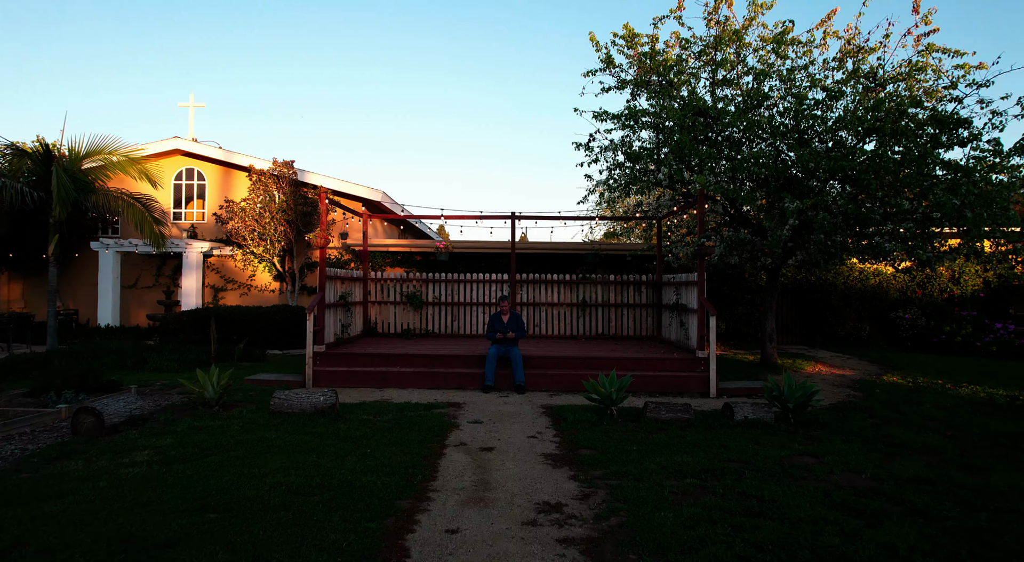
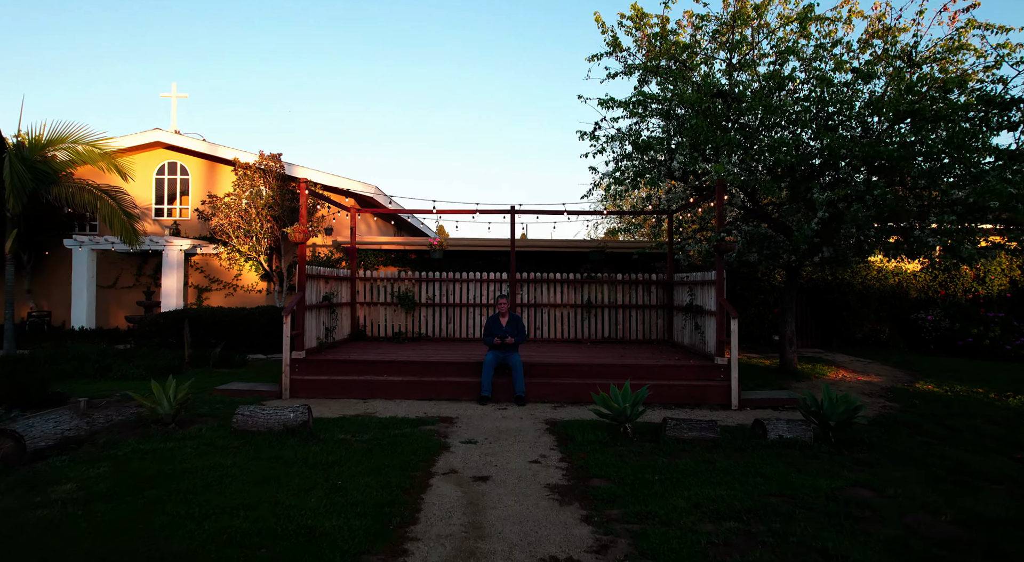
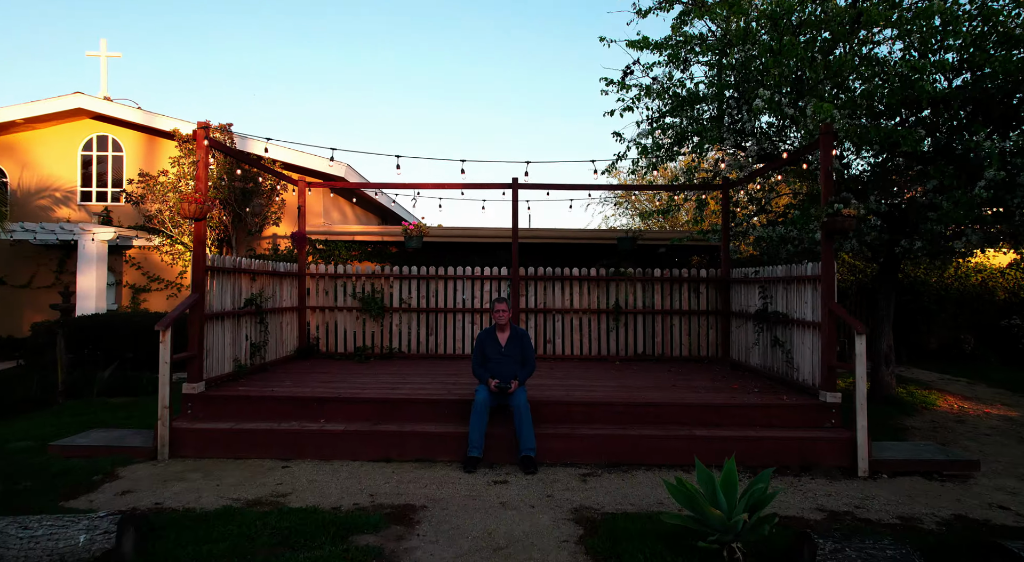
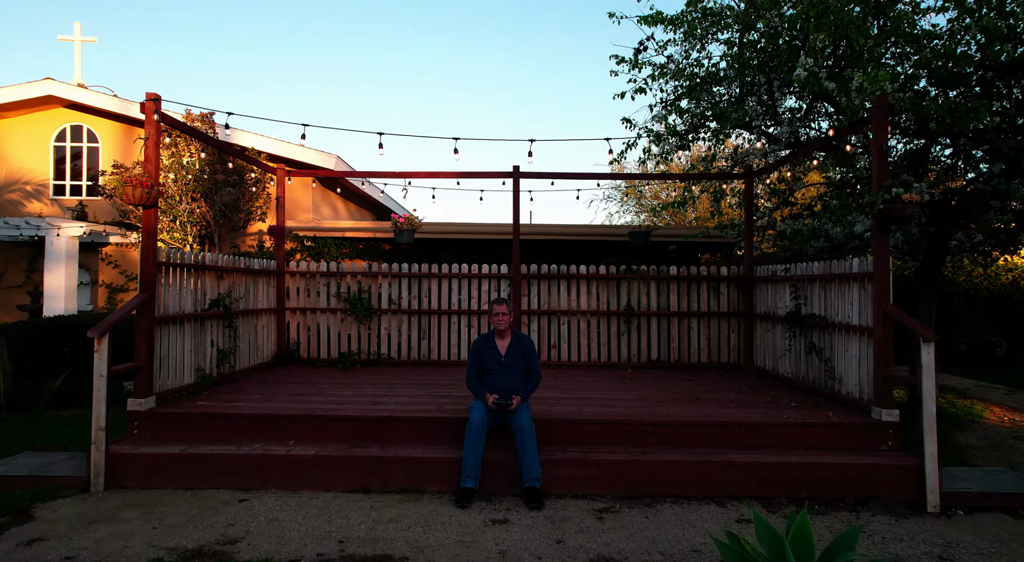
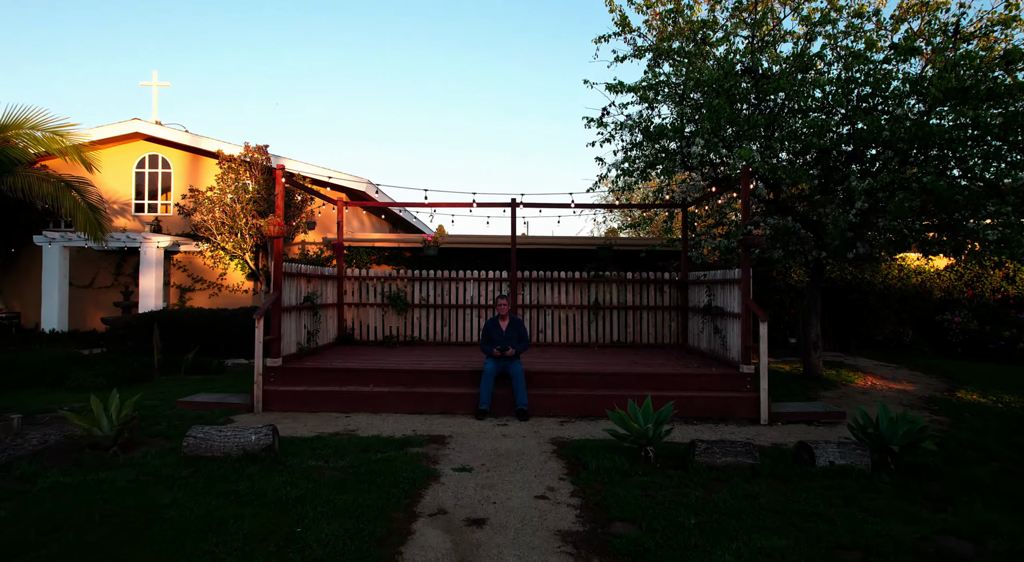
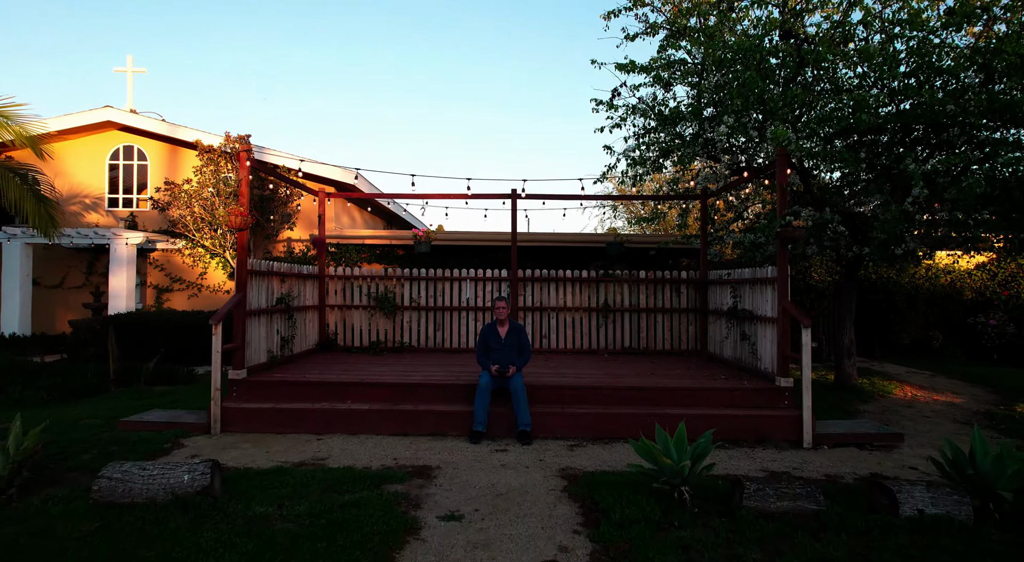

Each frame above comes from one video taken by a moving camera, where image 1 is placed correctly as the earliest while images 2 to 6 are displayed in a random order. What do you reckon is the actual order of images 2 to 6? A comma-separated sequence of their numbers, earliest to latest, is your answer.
2, 5, 6, 3, 4
